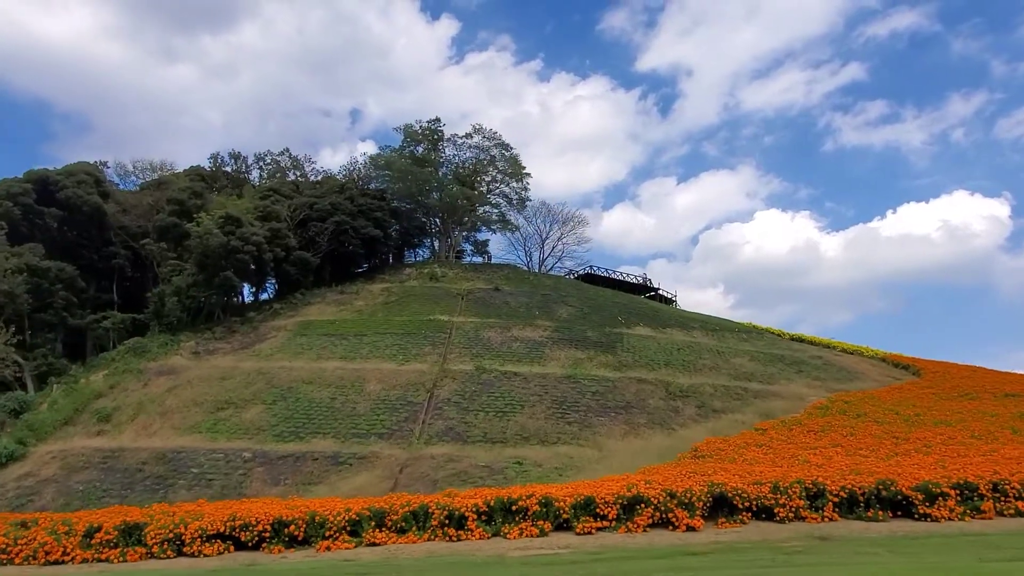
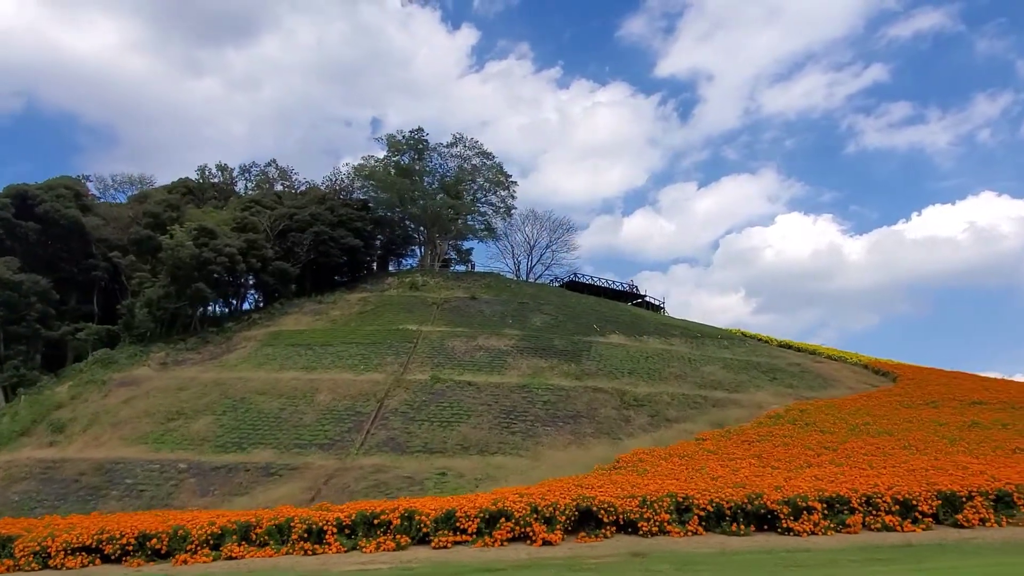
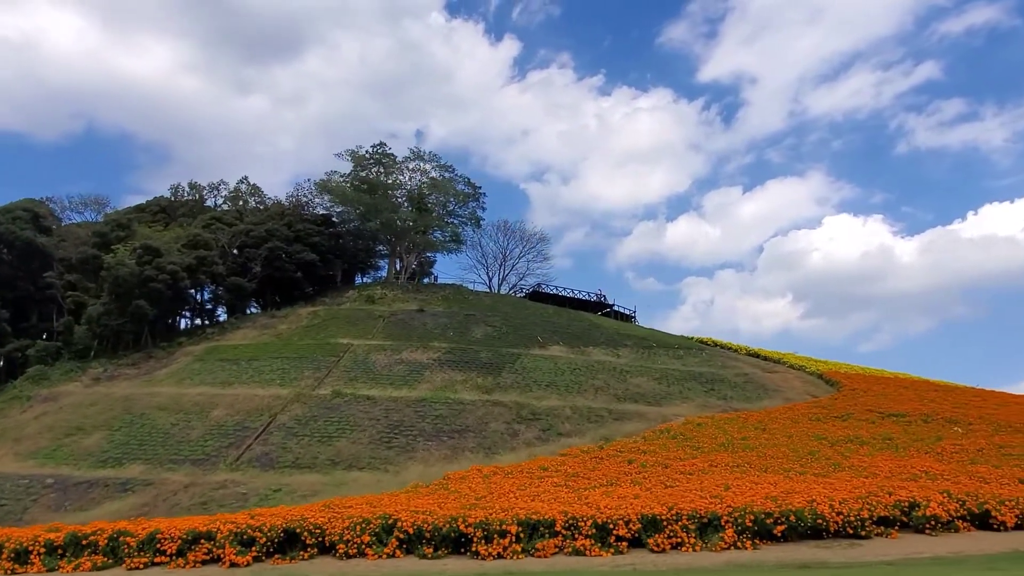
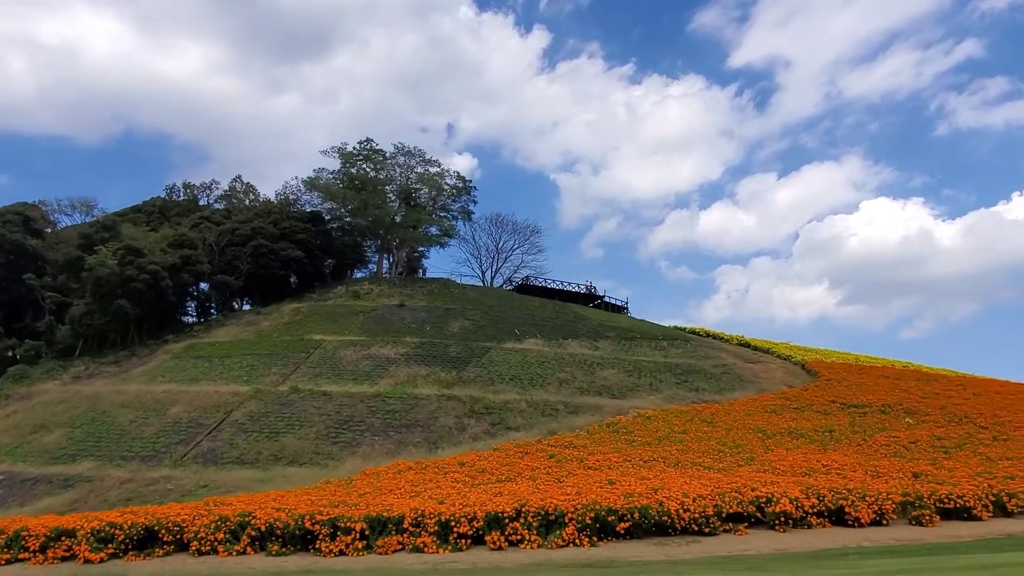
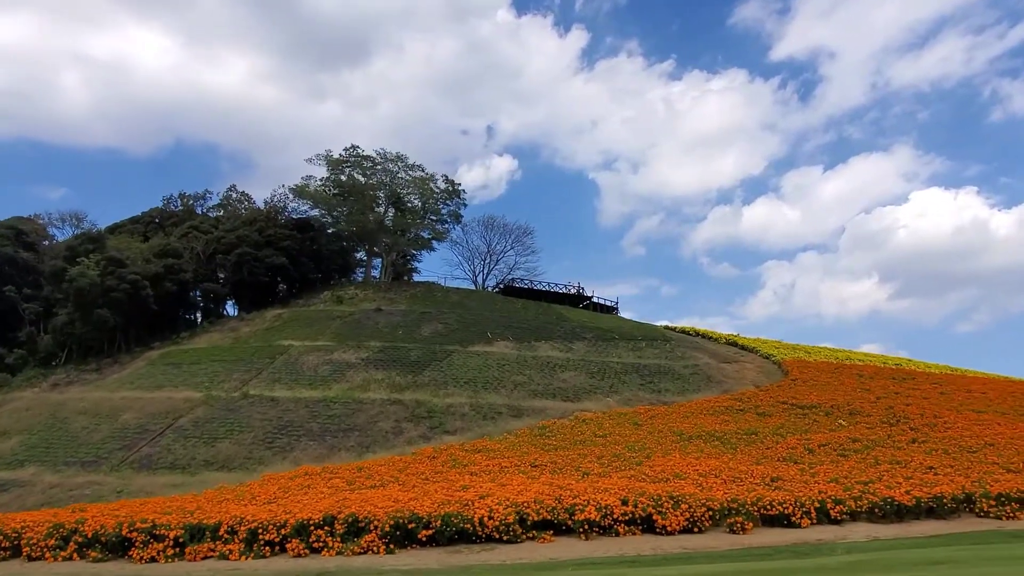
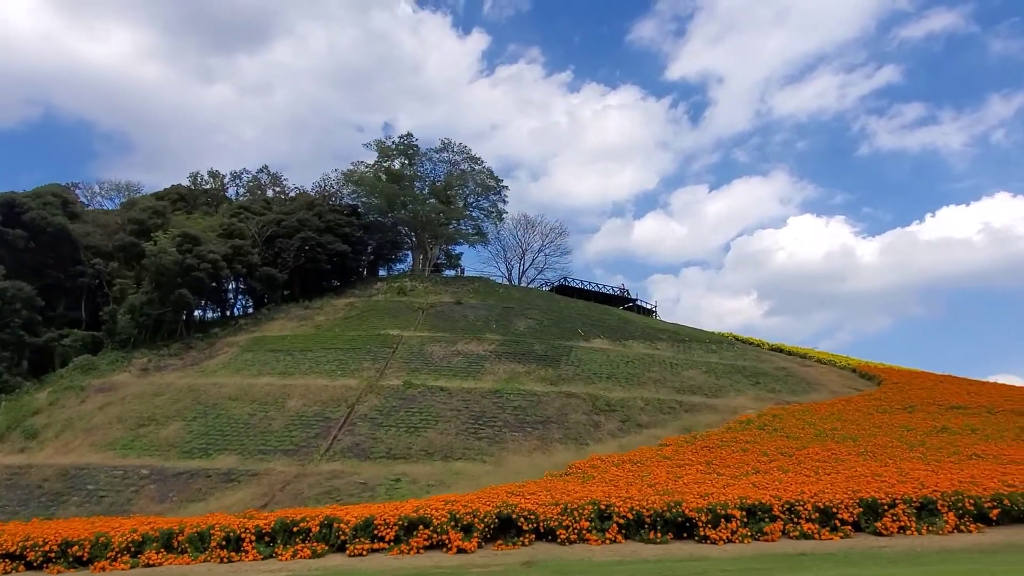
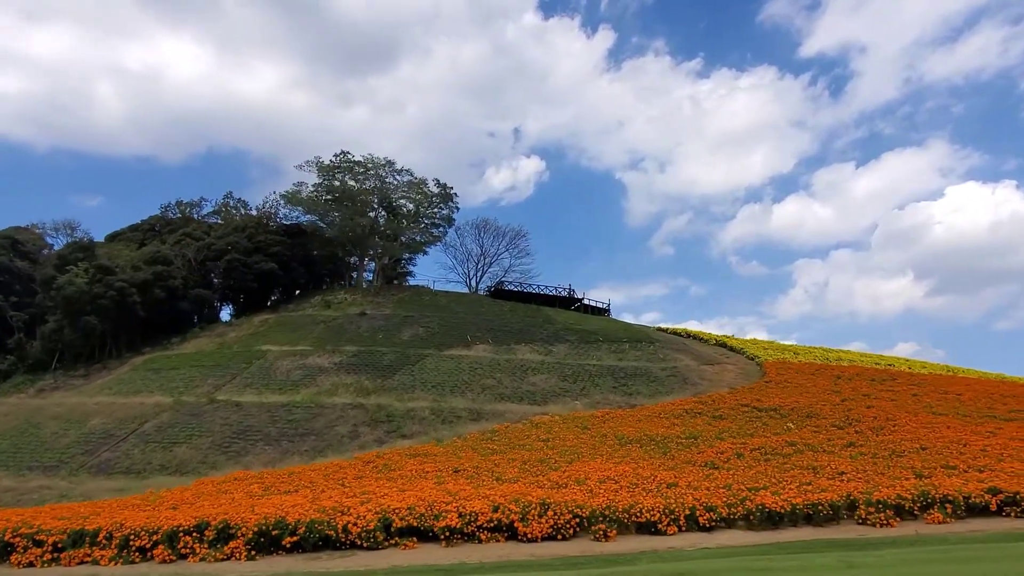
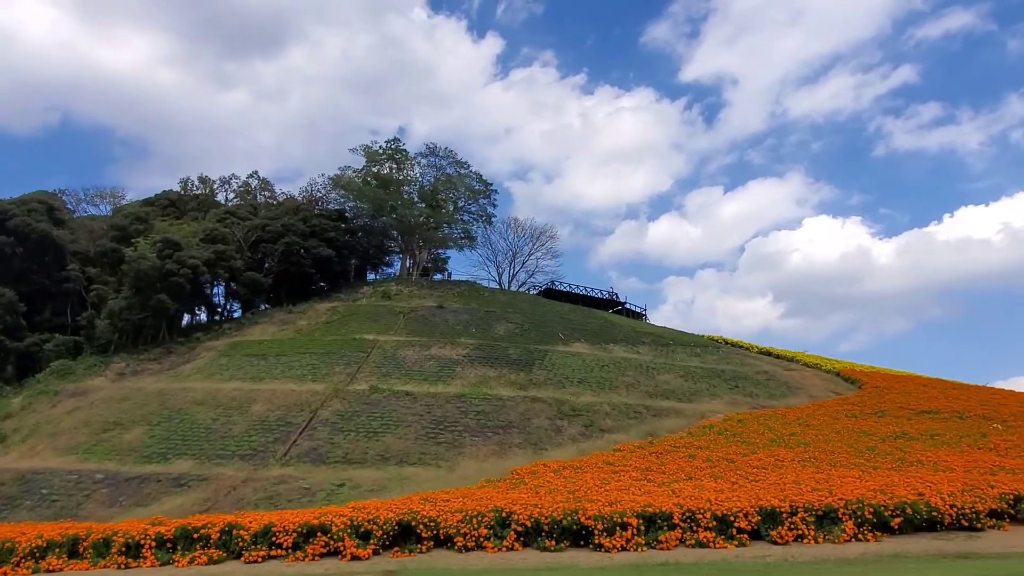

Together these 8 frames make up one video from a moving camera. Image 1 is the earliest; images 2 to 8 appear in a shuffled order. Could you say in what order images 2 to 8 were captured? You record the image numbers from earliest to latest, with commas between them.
2, 6, 8, 3, 4, 5, 7
